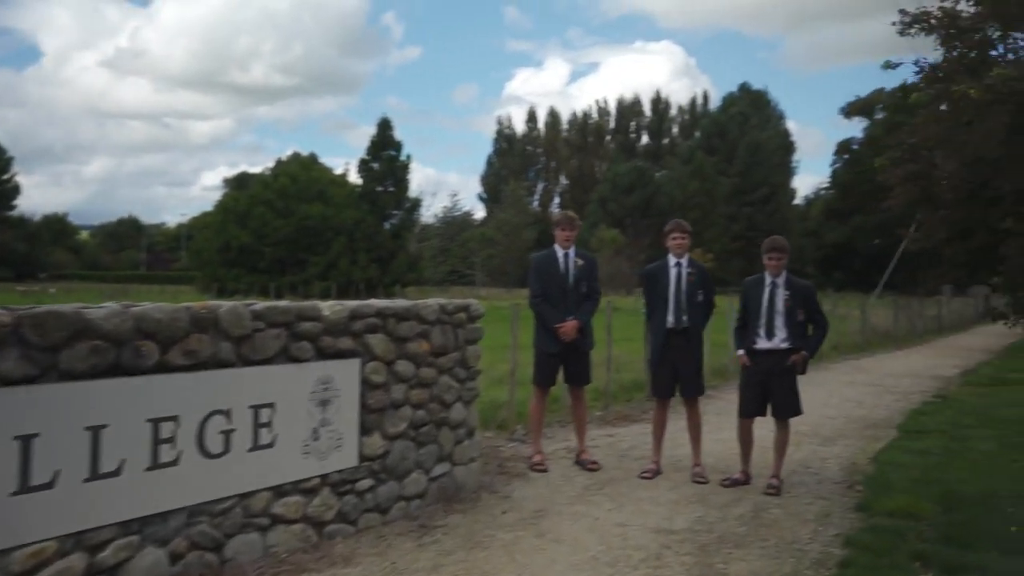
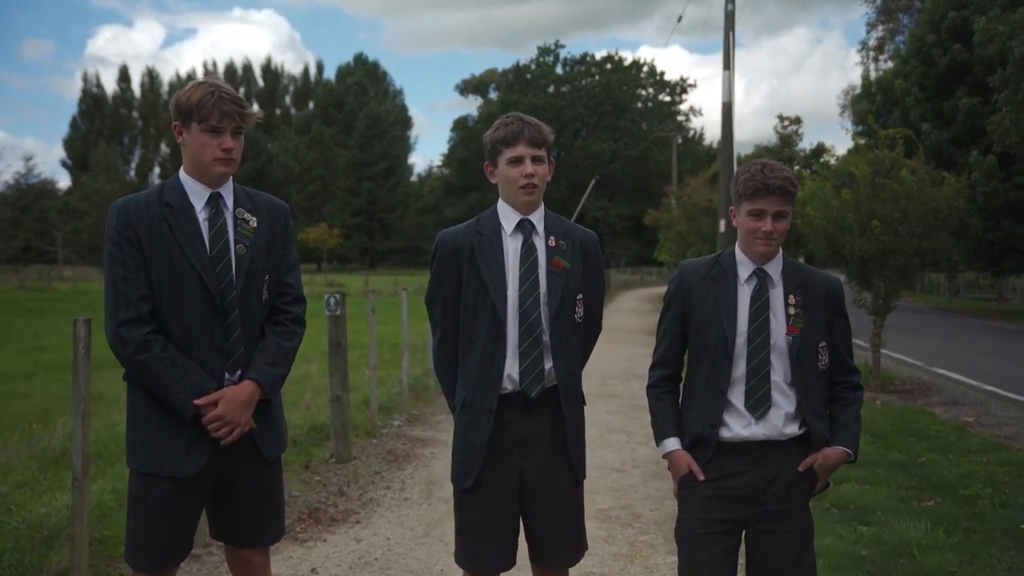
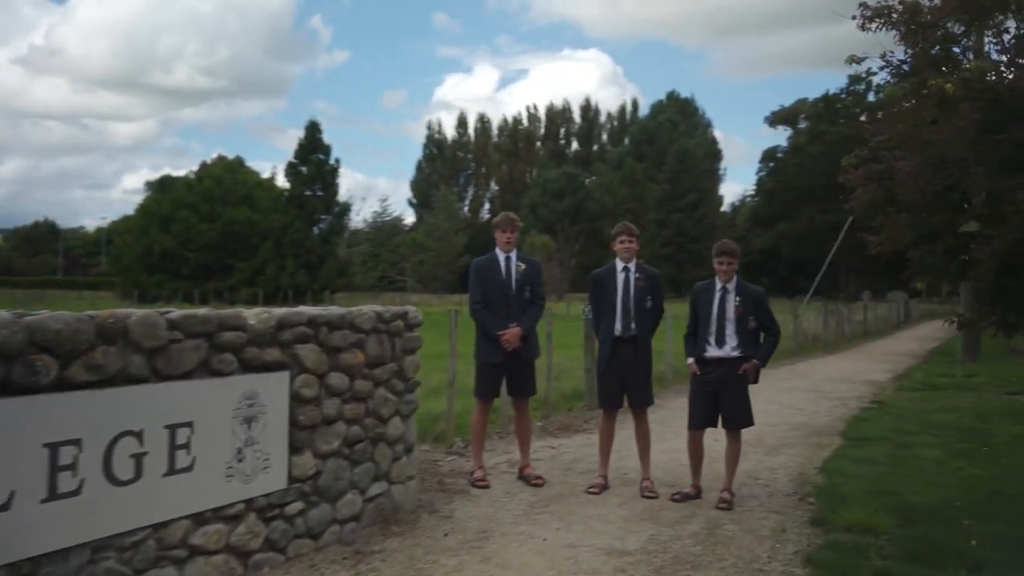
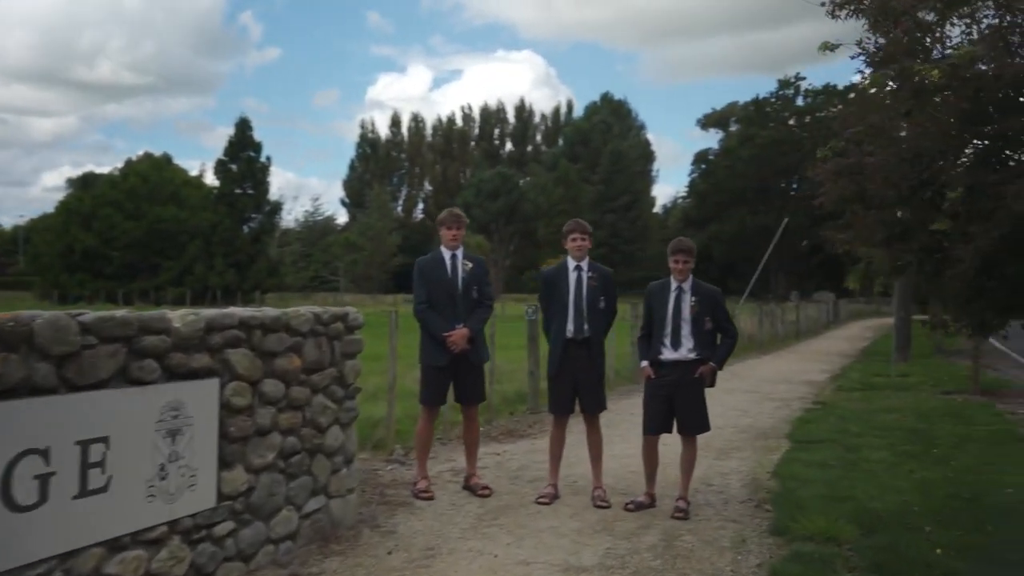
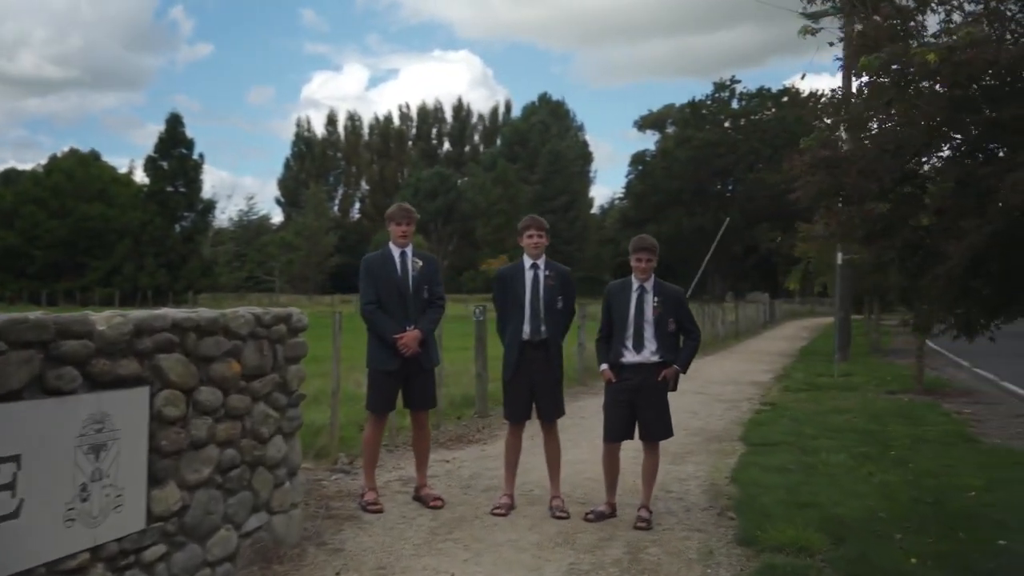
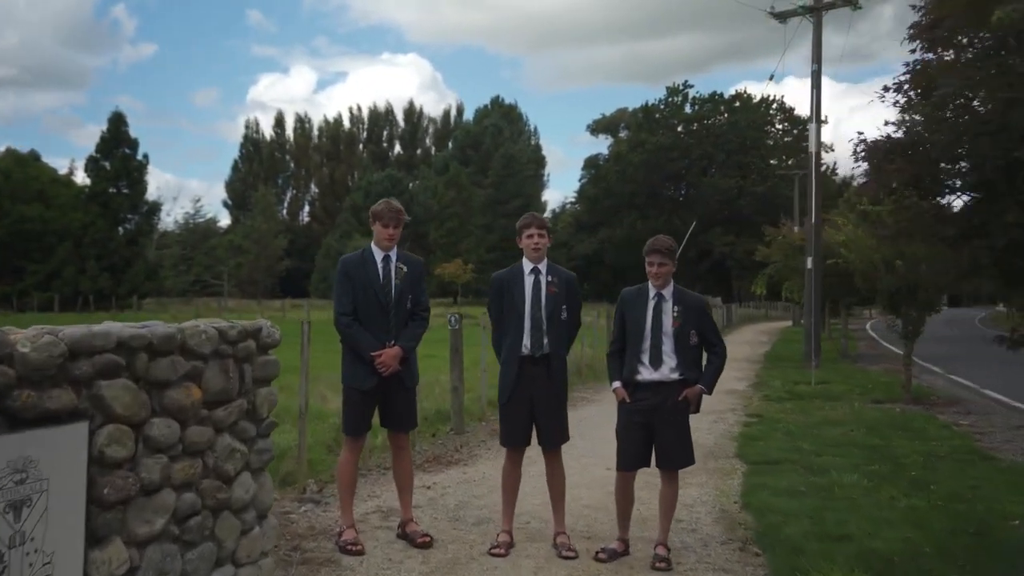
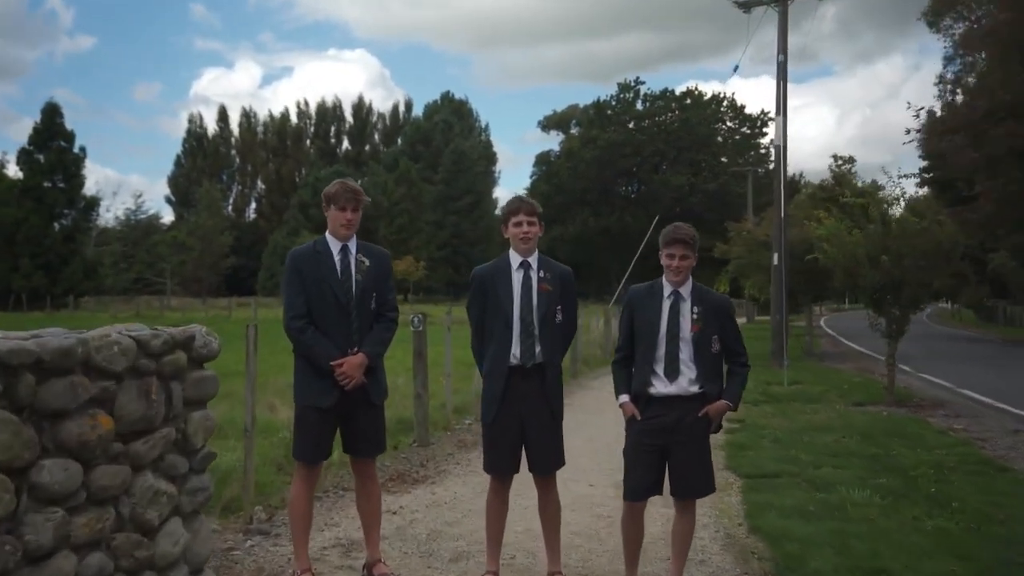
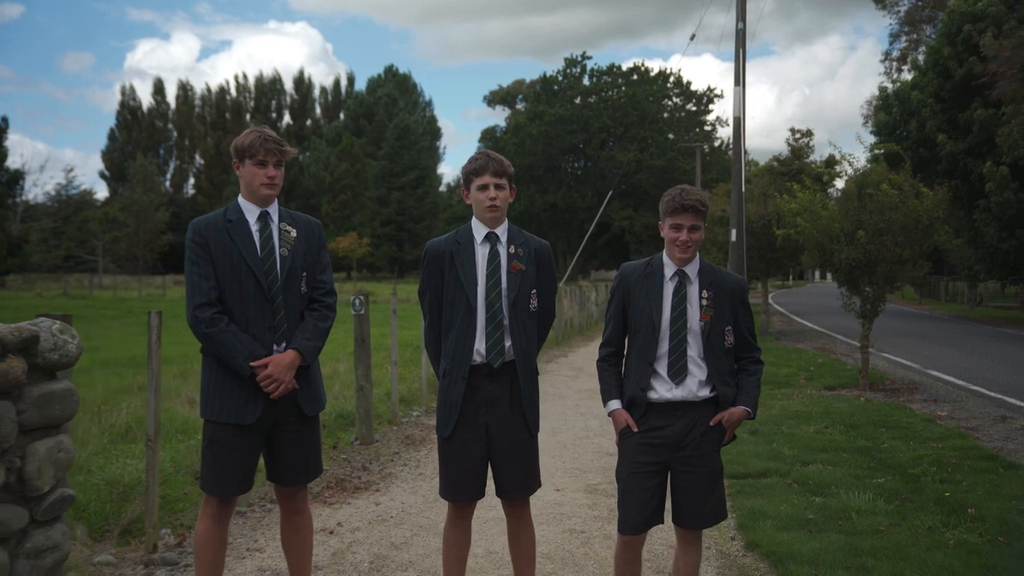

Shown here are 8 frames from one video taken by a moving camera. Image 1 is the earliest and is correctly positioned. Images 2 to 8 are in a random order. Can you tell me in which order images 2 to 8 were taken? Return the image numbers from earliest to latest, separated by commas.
3, 4, 5, 6, 7, 8, 2
